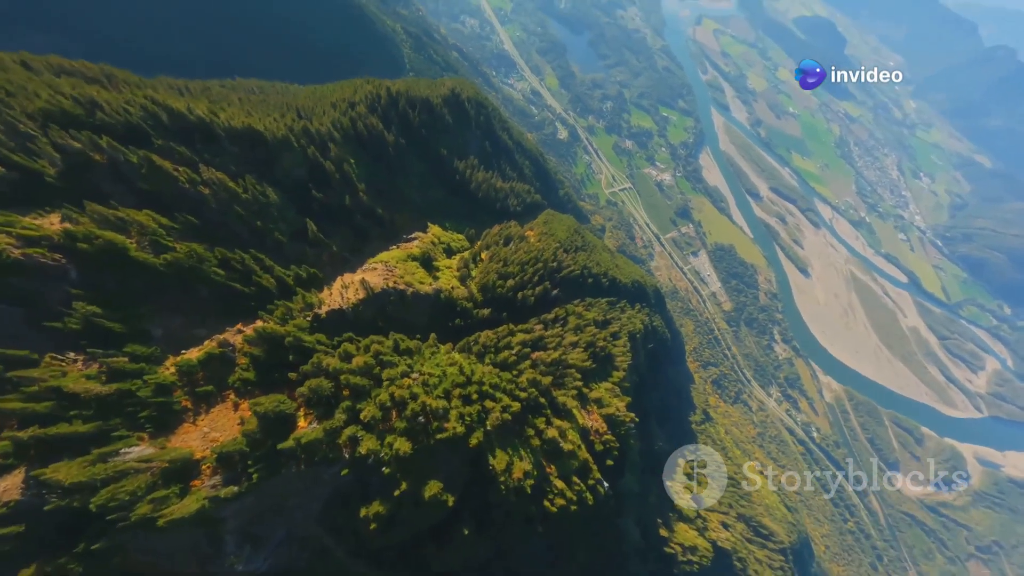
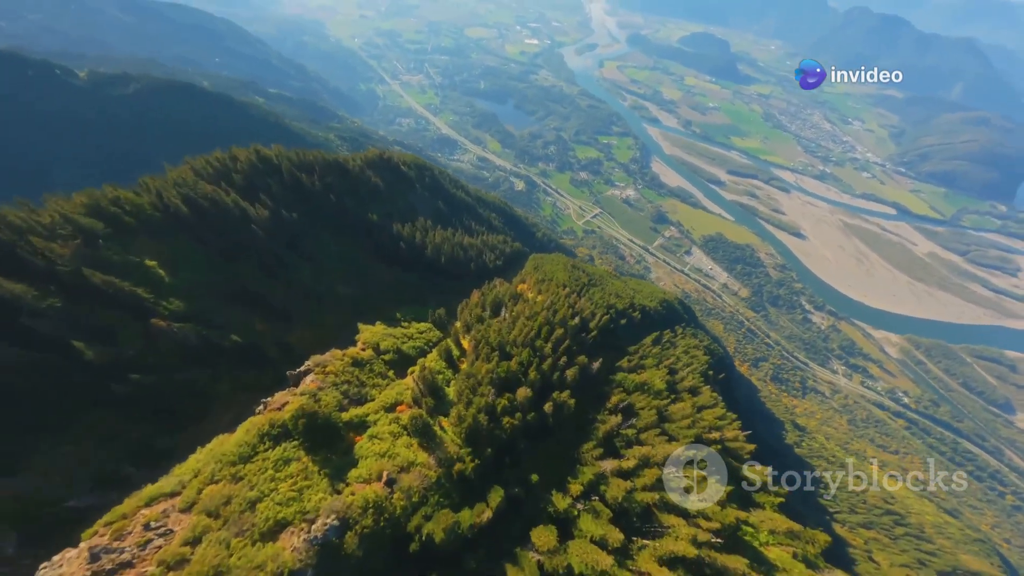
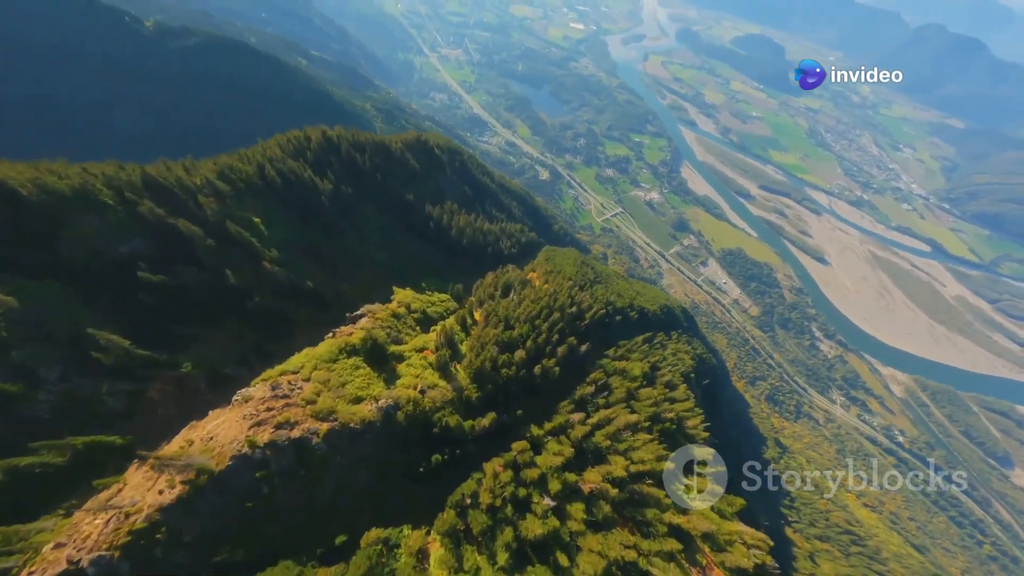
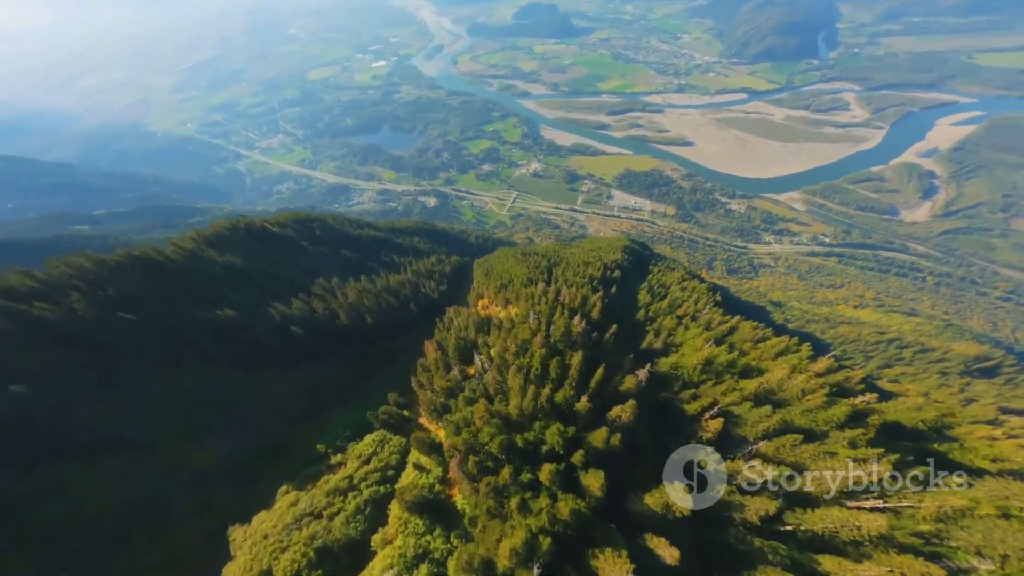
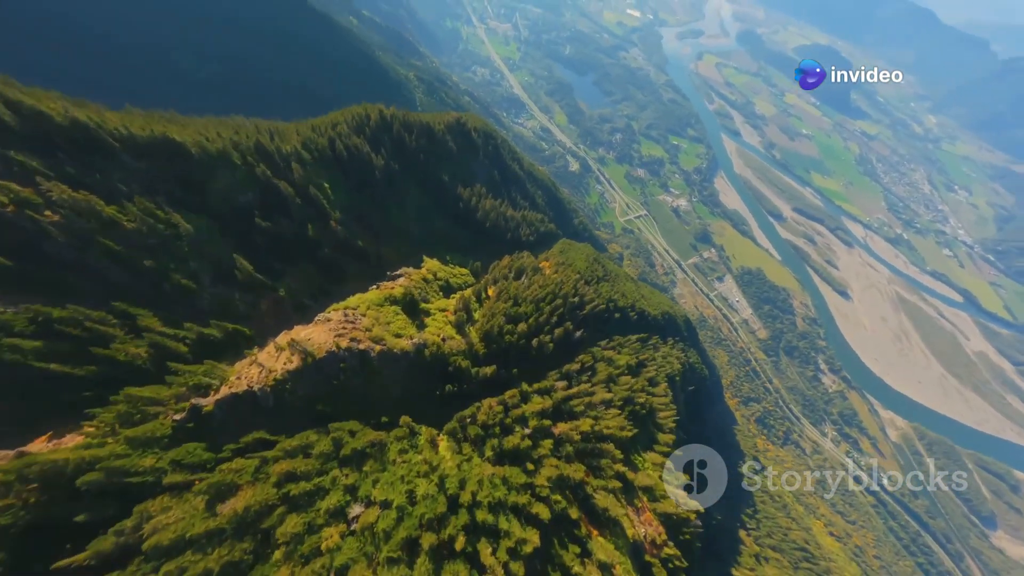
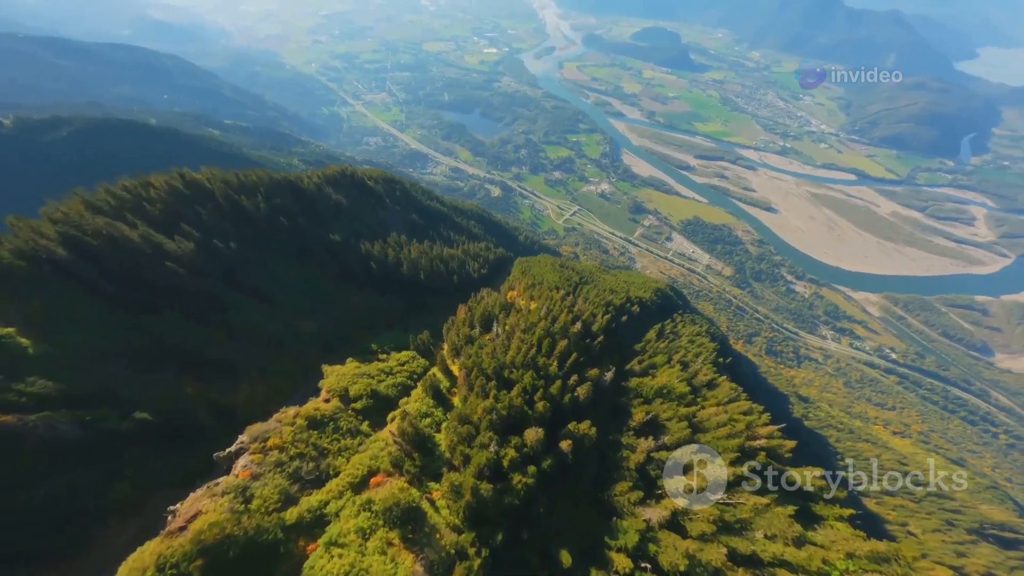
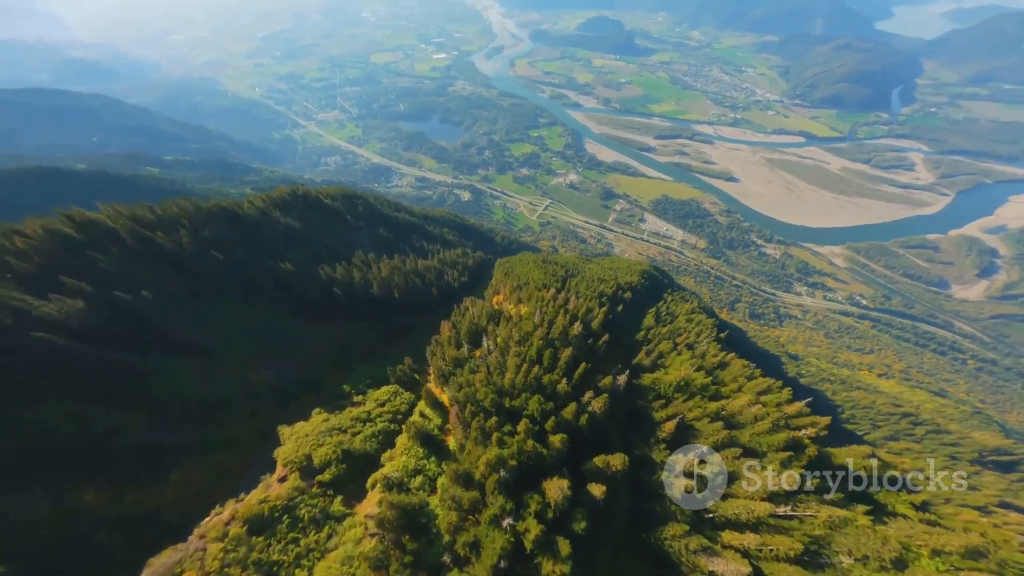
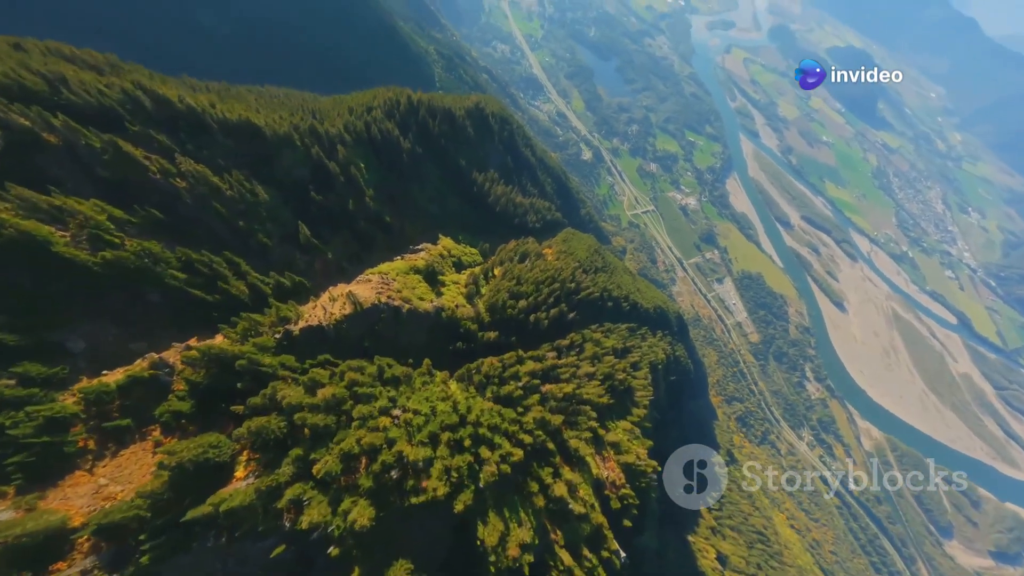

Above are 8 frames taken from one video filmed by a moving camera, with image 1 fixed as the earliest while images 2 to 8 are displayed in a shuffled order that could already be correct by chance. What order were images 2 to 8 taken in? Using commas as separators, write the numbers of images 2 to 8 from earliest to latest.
8, 5, 3, 2, 6, 7, 4
